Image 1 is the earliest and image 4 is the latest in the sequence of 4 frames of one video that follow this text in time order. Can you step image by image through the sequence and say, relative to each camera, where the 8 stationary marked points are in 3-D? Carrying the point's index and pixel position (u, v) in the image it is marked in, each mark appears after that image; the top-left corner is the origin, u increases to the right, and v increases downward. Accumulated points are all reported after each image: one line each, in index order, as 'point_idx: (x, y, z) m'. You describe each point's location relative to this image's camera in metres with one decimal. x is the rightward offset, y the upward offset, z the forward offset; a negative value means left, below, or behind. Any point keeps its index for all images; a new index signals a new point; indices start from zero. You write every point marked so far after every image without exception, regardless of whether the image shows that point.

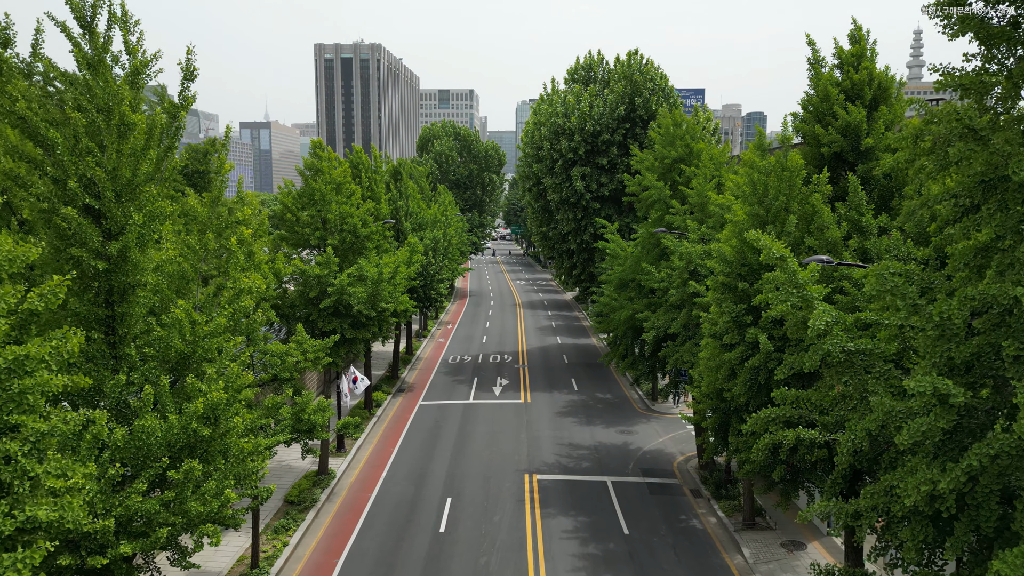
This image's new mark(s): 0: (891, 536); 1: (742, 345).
0: (+4.7, -3.1, +7.9) m
1: (+4.3, -1.1, +11.8) m
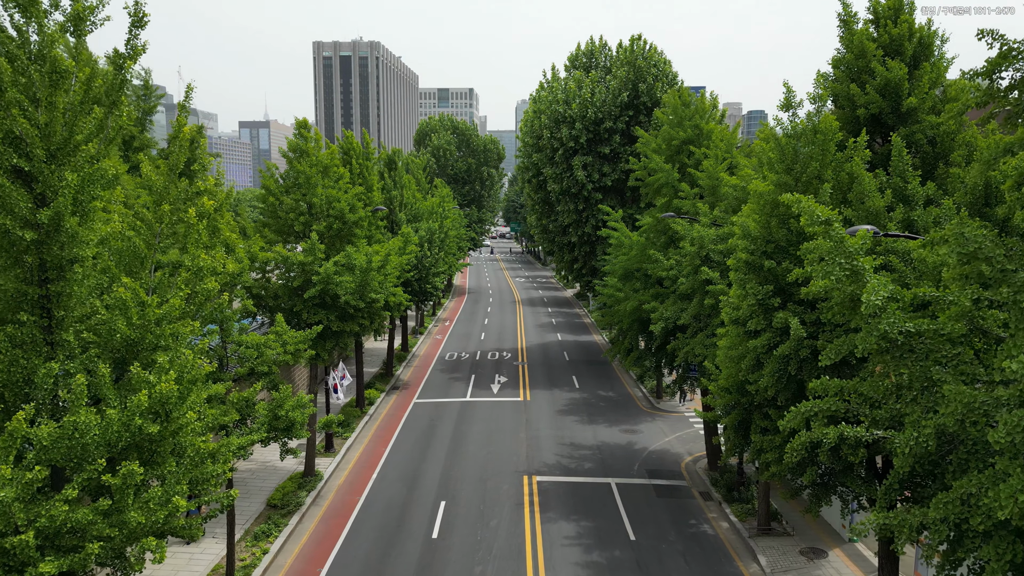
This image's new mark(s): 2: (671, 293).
0: (+4.7, -2.7, +6.5) m
1: (+4.2, -0.7, +10.4) m
2: (+4.9, -0.2, +19.4) m
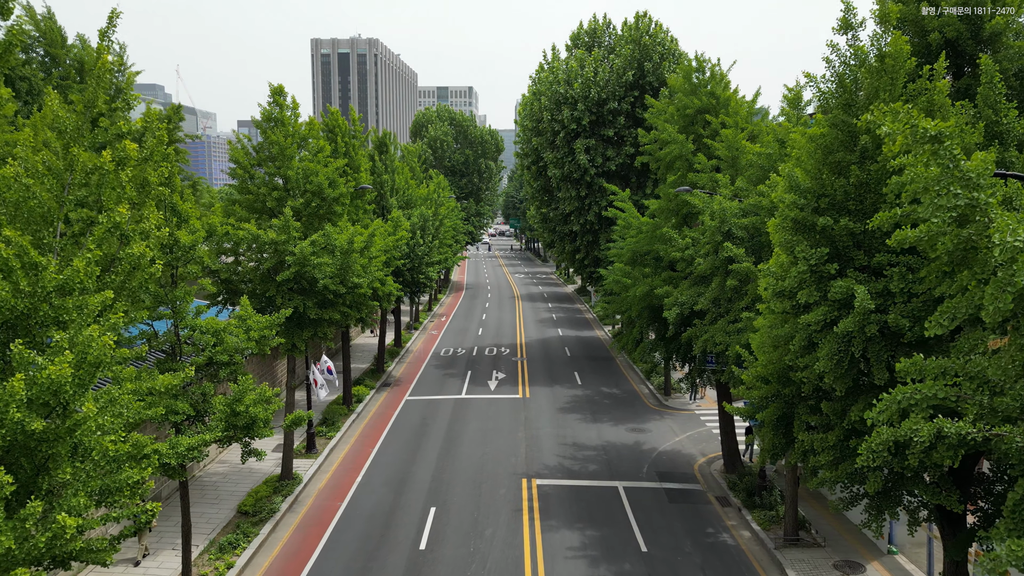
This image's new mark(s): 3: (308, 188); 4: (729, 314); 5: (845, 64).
0: (+4.6, -2.3, +4.6) m
1: (+4.1, -0.2, +8.4) m
2: (+4.8, +0.3, +17.5) m
3: (-5.9, +2.9, +18.3) m
4: (+5.1, -0.6, +14.8) m
5: (+4.7, +3.2, +9.0) m
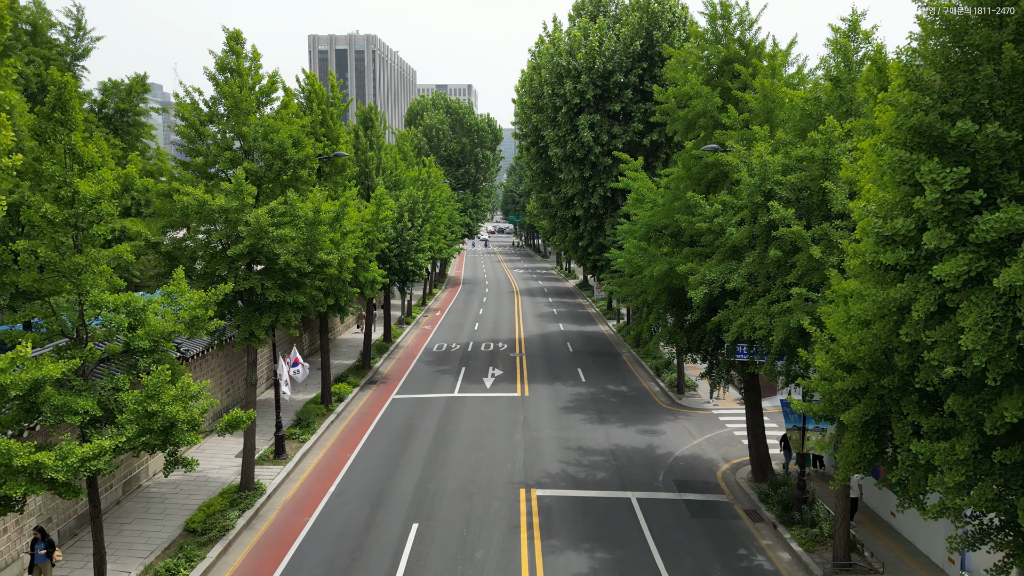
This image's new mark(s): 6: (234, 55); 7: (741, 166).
0: (+4.5, -1.7, +1.8) m
1: (+4.0, +0.3, +5.7) m
2: (+4.7, +0.9, +14.8) m
3: (-6.0, +3.4, +15.6) m
4: (+5.0, -0.1, +12.1) m
5: (+4.6, +3.7, +6.3) m
6: (-6.8, +5.8, +15.5) m
7: (+4.8, +2.6, +13.4) m
